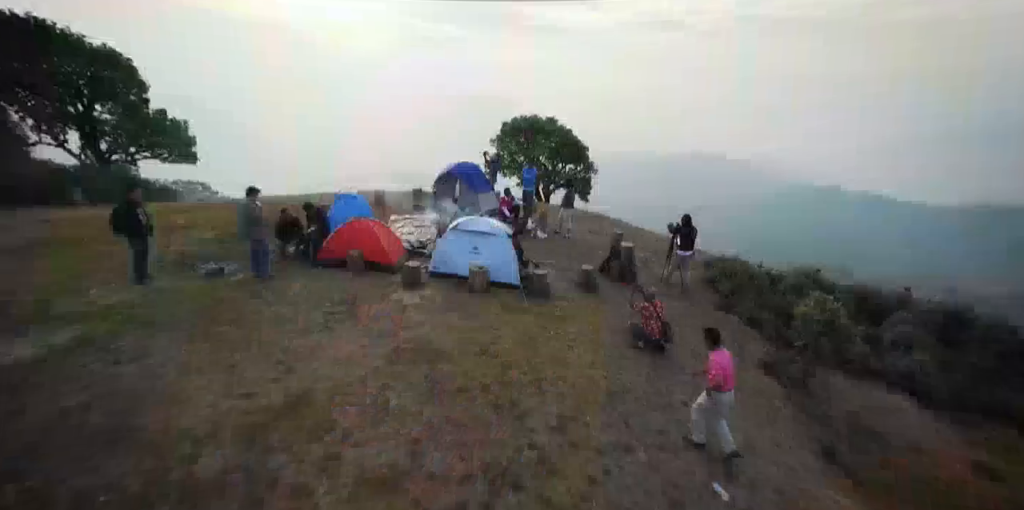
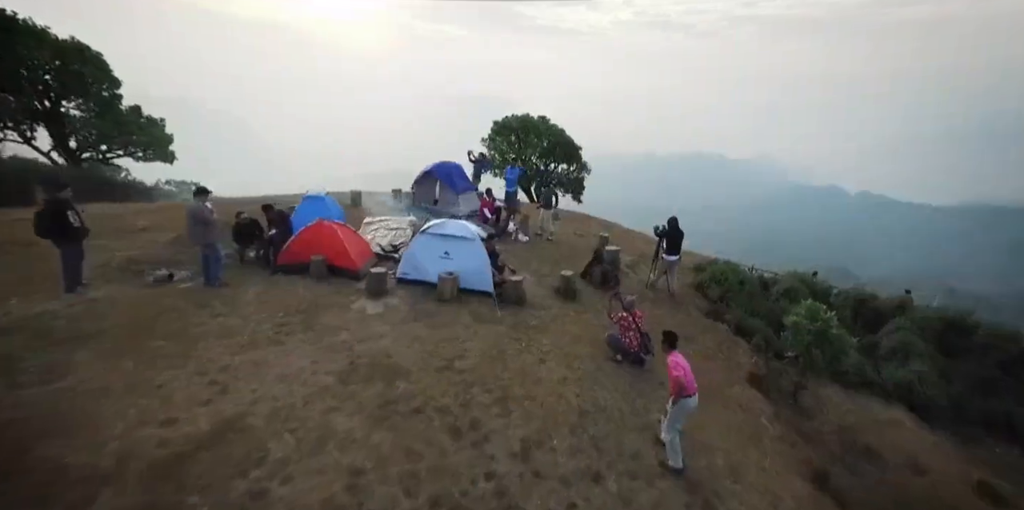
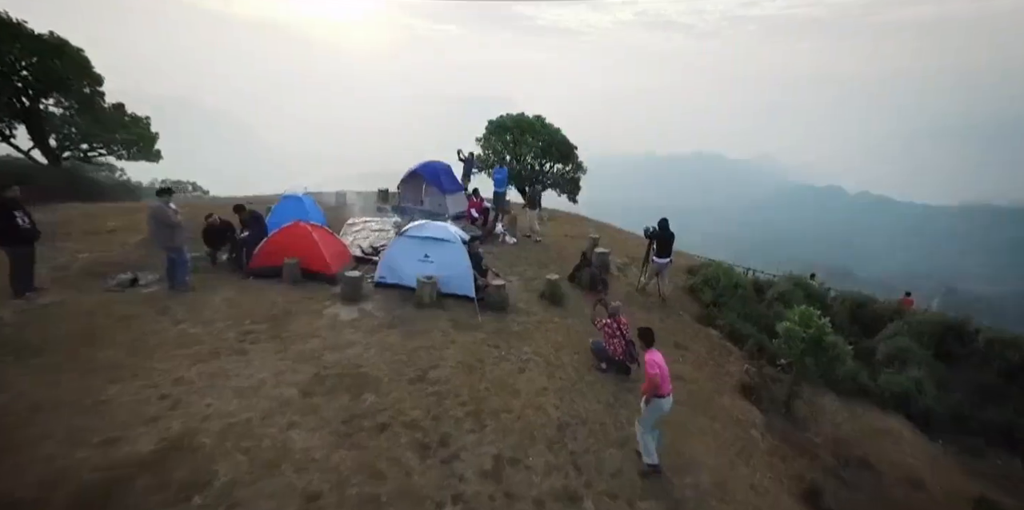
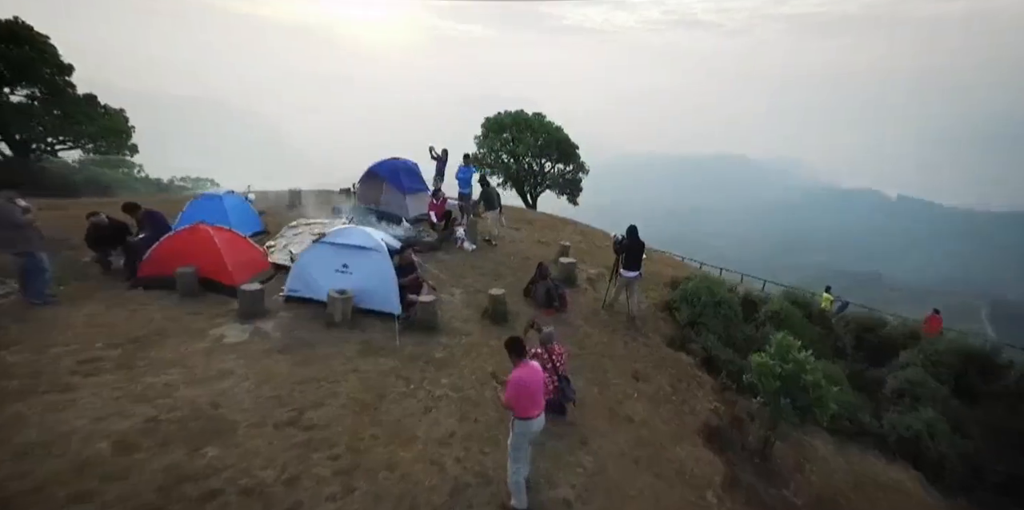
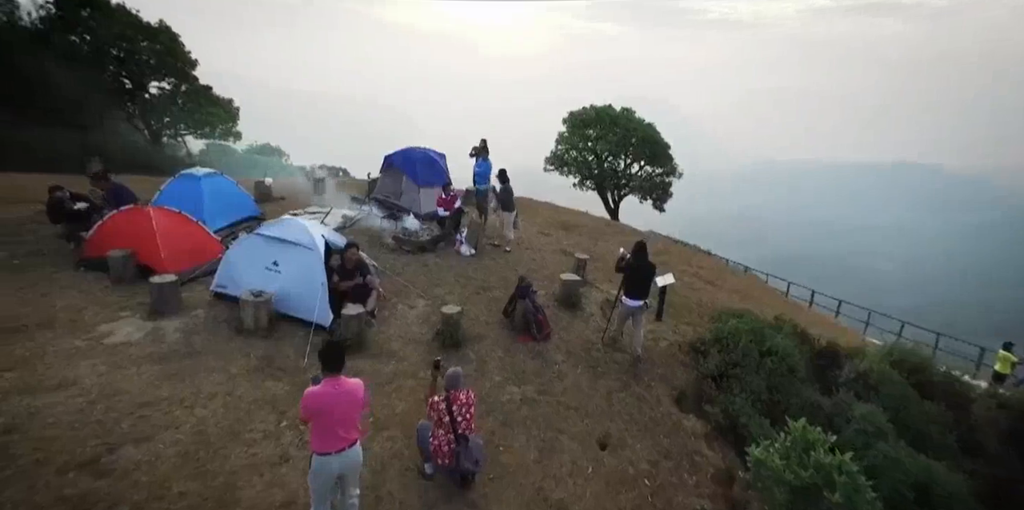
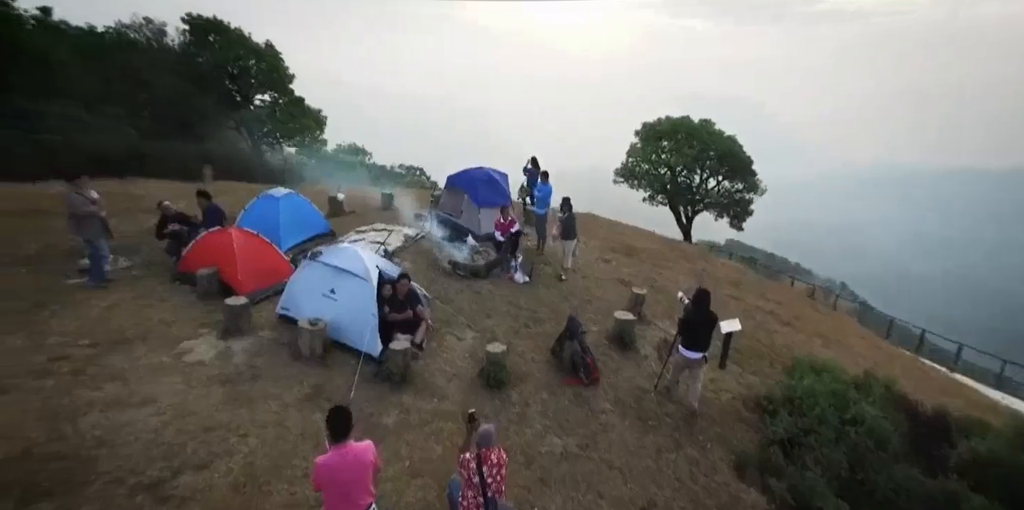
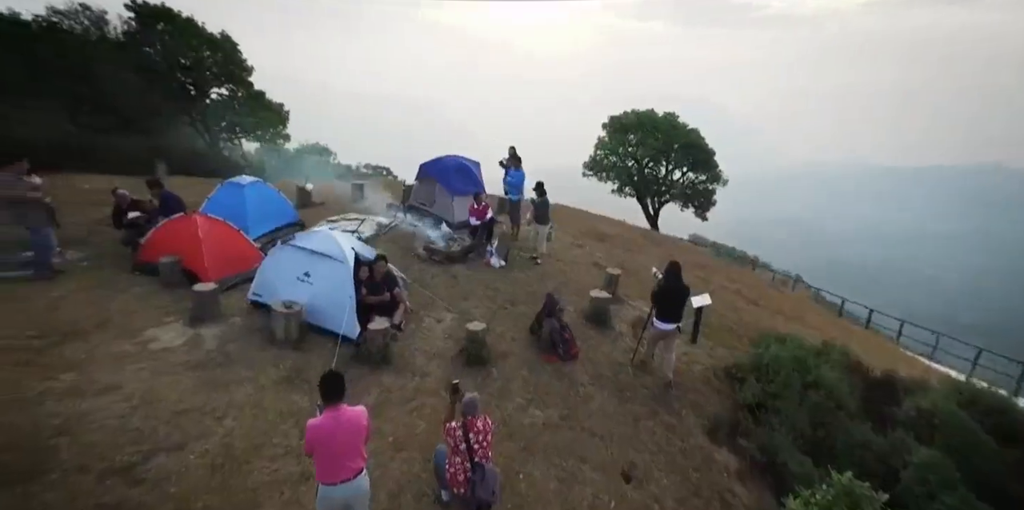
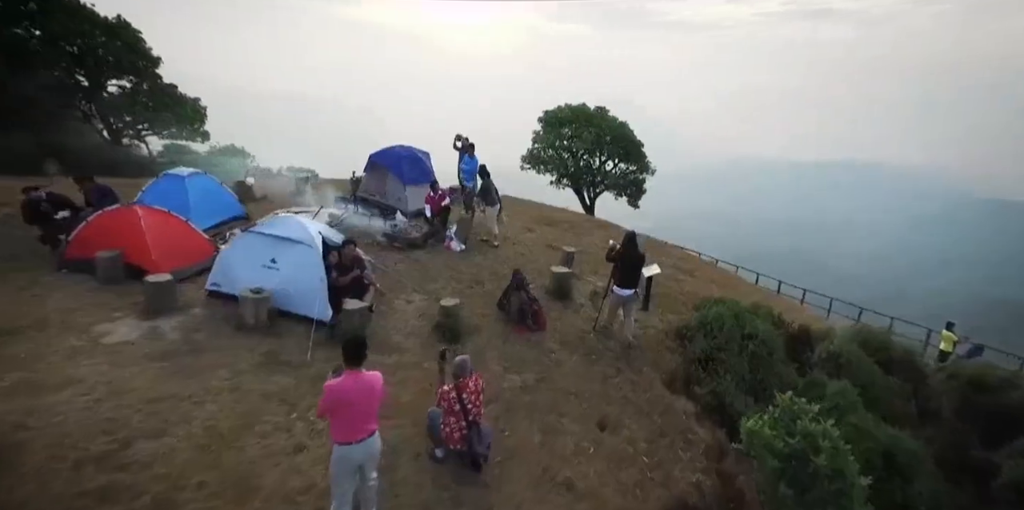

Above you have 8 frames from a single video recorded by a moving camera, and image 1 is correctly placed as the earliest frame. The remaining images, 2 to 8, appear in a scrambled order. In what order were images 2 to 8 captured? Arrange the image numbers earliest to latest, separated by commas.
2, 3, 4, 8, 5, 7, 6
